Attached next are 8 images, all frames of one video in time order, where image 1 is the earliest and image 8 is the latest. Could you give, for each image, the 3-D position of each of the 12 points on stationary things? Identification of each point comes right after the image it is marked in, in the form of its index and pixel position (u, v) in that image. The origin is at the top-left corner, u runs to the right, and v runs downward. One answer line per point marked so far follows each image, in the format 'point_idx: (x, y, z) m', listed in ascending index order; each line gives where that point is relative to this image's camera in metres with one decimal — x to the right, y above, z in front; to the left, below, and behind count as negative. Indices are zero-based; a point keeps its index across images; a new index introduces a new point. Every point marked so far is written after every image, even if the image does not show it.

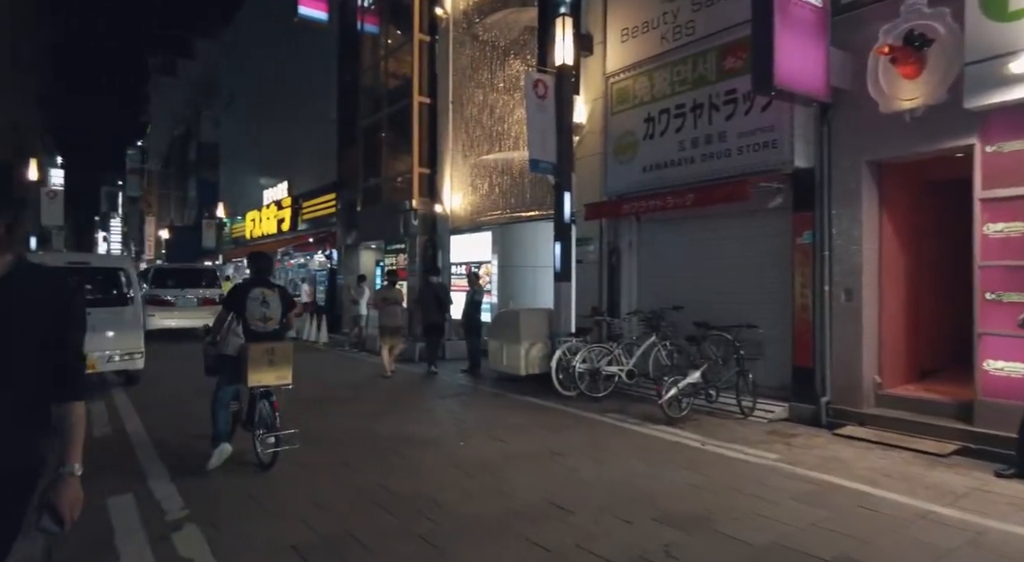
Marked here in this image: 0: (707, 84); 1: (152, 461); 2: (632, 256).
0: (+3.5, +3.5, +10.5) m
1: (-3.8, -1.9, +6.1) m
2: (+2.5, +0.5, +12.2) m
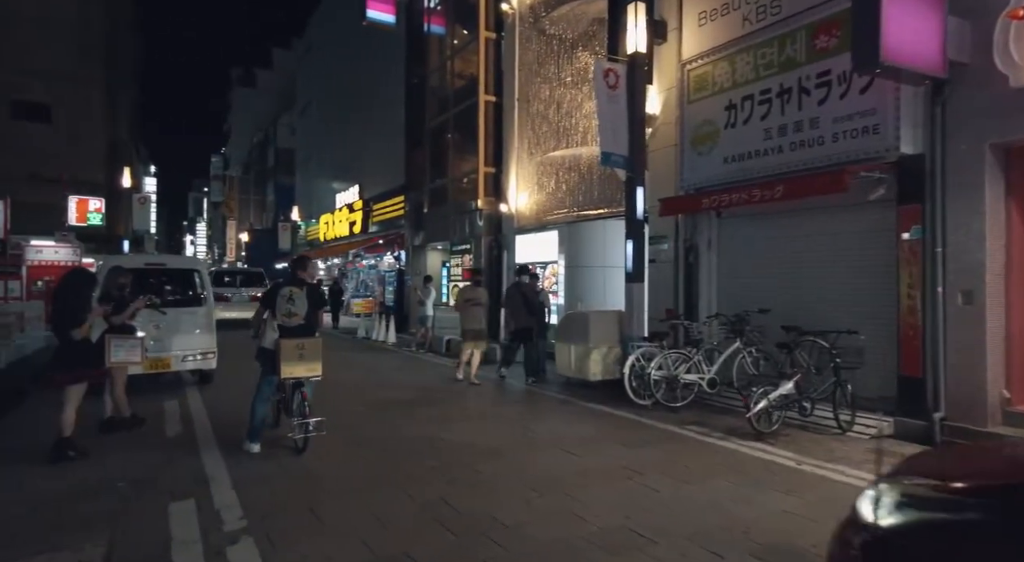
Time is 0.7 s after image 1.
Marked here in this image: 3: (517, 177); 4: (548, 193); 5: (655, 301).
0: (+4.6, +3.5, +9.5) m
1: (-3.1, -1.9, +6.1) m
2: (+3.9, +0.5, +11.4) m
3: (+0.1, +3.1, +17.2) m
4: (+1.0, +2.4, +15.8) m
5: (+3.0, -0.4, +12.2) m
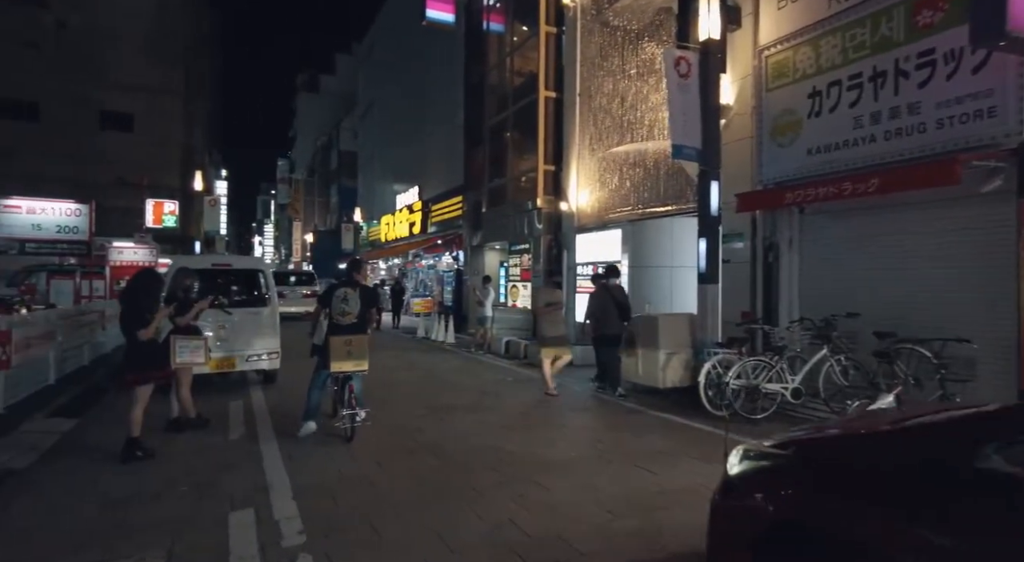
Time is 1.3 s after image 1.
0: (+5.6, +3.5, +8.6) m
1: (-2.4, -1.9, +5.9) m
2: (+5.1, +0.5, +10.5) m
3: (+1.9, +3.0, +16.7) m
4: (+2.6, +2.4, +15.2) m
5: (+4.2, -0.4, +11.4) m
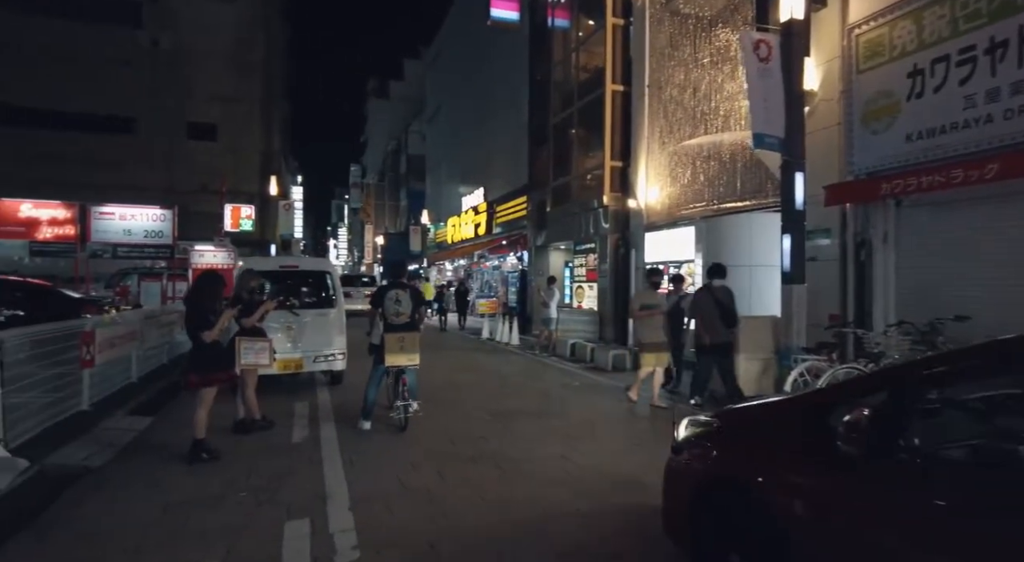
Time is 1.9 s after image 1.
0: (+6.5, +3.5, +7.6) m
1: (-1.7, -1.9, +5.8) m
2: (+6.2, +0.5, +9.5) m
3: (+3.7, +3.0, +16.0) m
4: (+4.2, +2.3, +14.5) m
5: (+5.4, -0.4, +10.5) m
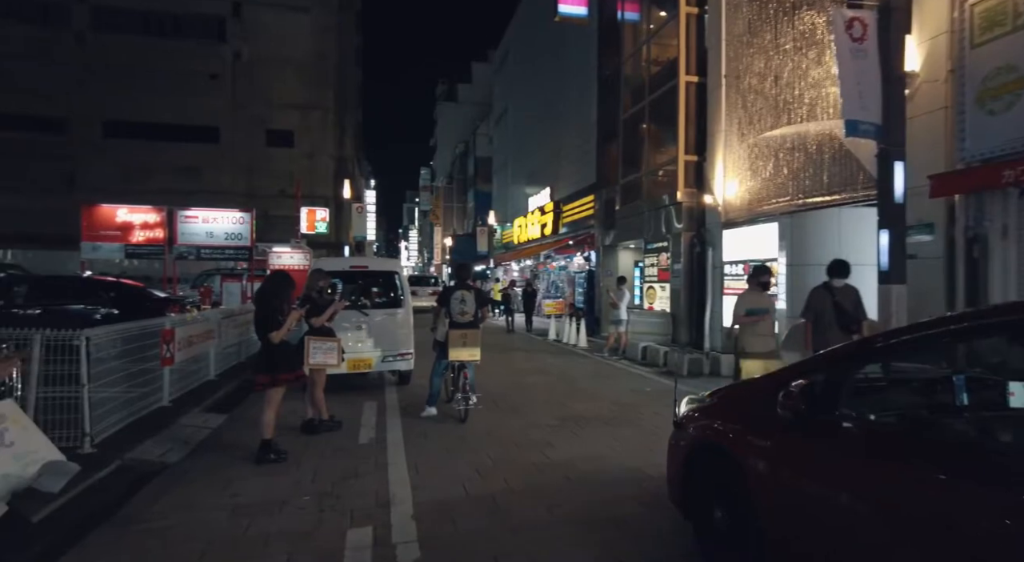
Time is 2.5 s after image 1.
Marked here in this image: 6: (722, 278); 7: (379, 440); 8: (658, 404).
0: (+7.3, +3.5, +6.5) m
1: (-1.1, -1.9, +5.6) m
2: (+7.2, +0.5, +8.4) m
3: (+5.5, +3.0, +15.2) m
4: (+5.8, +2.3, +13.6) m
5: (+6.6, -0.4, +9.5) m
6: (+5.4, +0.1, +14.4) m
7: (-1.6, -1.9, +6.9) m
8: (+2.4, -2.1, +9.9) m
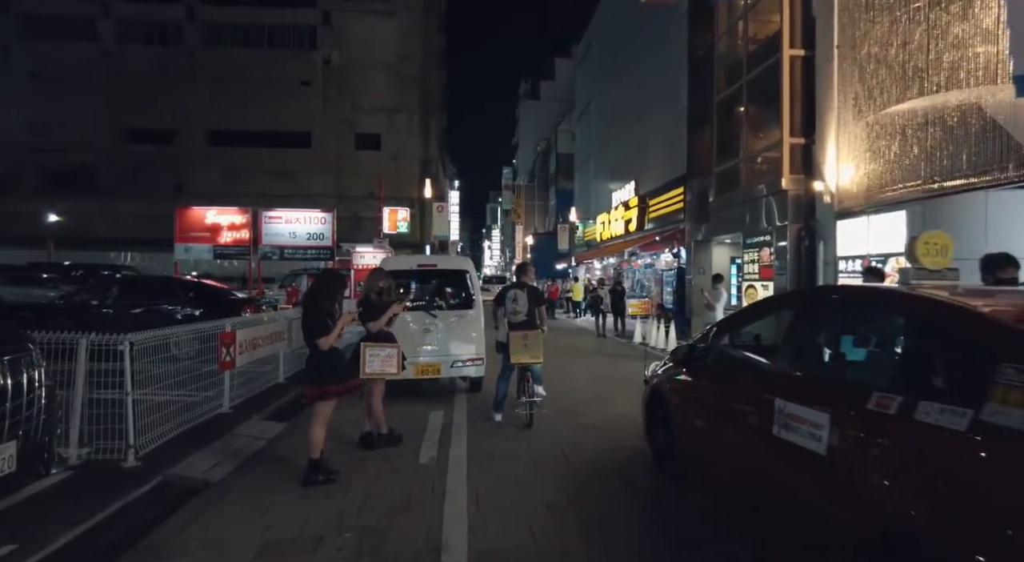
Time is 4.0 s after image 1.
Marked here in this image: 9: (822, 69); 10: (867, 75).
0: (+8.0, +3.5, +4.4) m
1: (-0.4, -1.9, +4.7) m
2: (+8.1, +0.5, +6.4) m
3: (+7.4, +3.1, +13.3) m
4: (+7.5, +2.4, +11.7) m
5: (+7.7, -0.4, +7.5) m
6: (+7.2, +0.1, +12.5) m
7: (-0.7, -1.9, +6.1) m
8: (+3.6, -2.0, +8.5) m
9: (+7.4, +5.0, +13.9) m
10: (+7.5, +4.3, +12.3) m
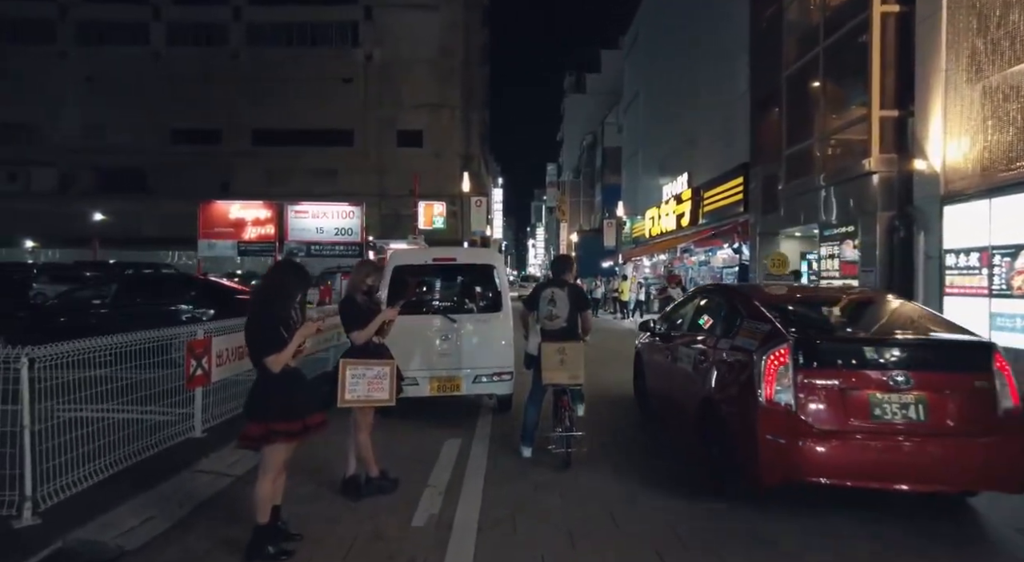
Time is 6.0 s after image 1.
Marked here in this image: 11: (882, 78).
0: (+8.1, +3.5, +2.2) m
1: (-0.3, -1.9, +3.1) m
2: (+8.3, +0.6, +4.1) m
3: (+8.2, +3.1, +11.1) m
4: (+8.1, +2.4, +9.4) m
5: (+8.0, -0.4, +5.3) m
6: (+7.9, +0.1, +10.3) m
7: (-0.5, -1.8, +4.5) m
8: (+4.0, -2.0, +6.6) m
9: (+8.2, +5.0, +11.7) m
10: (+8.2, +4.3, +10.1) m
11: (+7.9, +4.4, +12.5) m
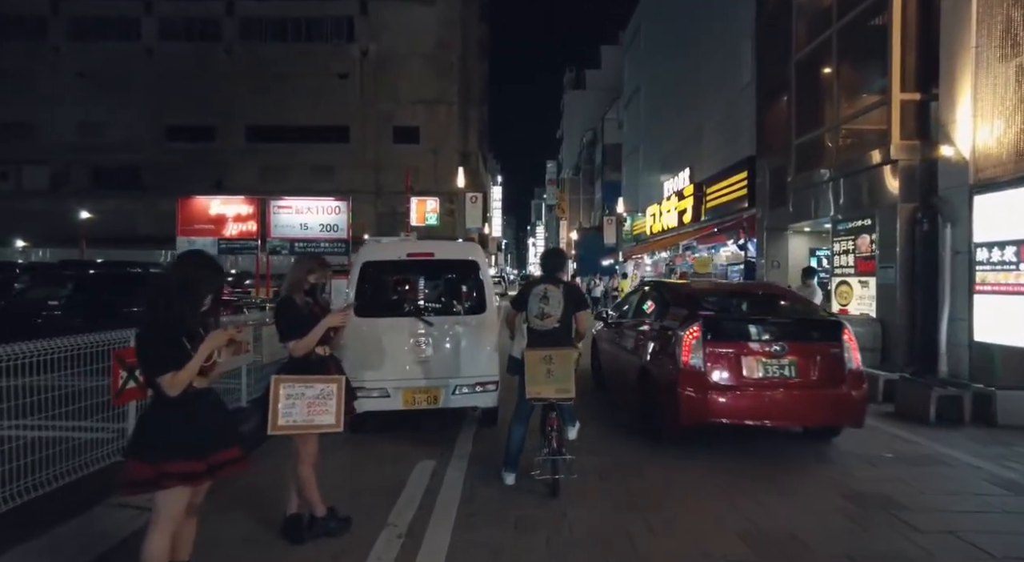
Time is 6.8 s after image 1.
0: (+7.9, +3.6, +1.3) m
1: (-0.5, -1.8, +2.3) m
2: (+8.2, +0.6, +3.2) m
3: (+8.0, +3.2, +10.2) m
4: (+8.0, +2.5, +8.5) m
5: (+7.8, -0.3, +4.4) m
6: (+7.8, +0.2, +9.4) m
7: (-0.7, -1.8, +3.7) m
8: (+3.8, -2.0, +5.7) m
9: (+8.0, +5.1, +10.8) m
10: (+8.0, +4.4, +9.2) m
11: (+7.7, +4.4, +11.6) m
